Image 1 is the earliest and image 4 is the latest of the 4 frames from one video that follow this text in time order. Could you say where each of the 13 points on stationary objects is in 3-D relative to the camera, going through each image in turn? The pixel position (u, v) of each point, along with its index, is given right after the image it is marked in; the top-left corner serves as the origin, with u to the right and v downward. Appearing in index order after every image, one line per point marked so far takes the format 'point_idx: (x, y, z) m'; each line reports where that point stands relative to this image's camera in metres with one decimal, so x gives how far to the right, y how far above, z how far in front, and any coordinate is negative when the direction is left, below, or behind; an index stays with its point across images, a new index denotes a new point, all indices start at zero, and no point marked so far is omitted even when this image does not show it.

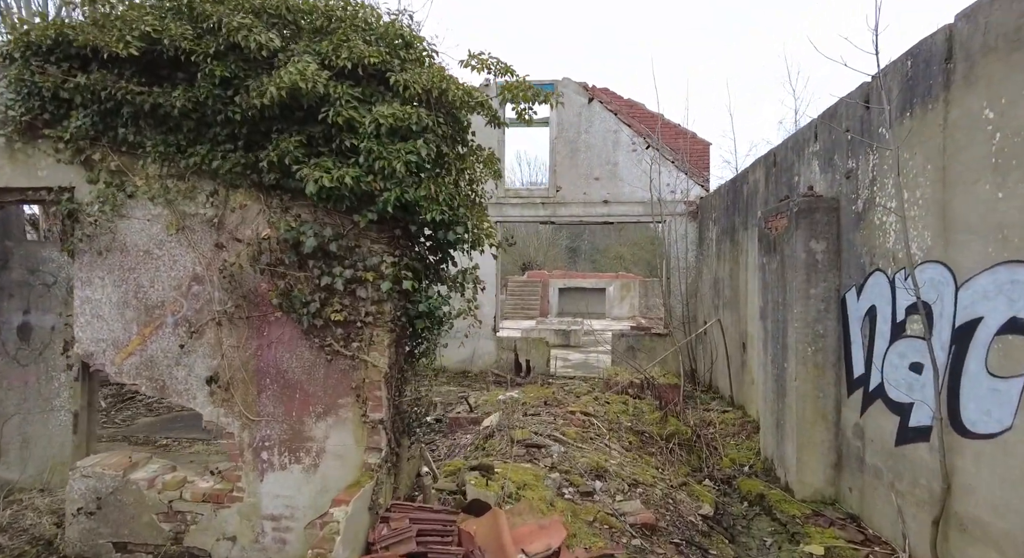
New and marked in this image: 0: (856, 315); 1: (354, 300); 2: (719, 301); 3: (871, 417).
0: (+2.7, -0.3, +4.5) m
1: (-0.9, -0.1, +3.4) m
2: (+3.3, -0.4, +9.3) m
3: (+2.6, -1.0, +4.2) m
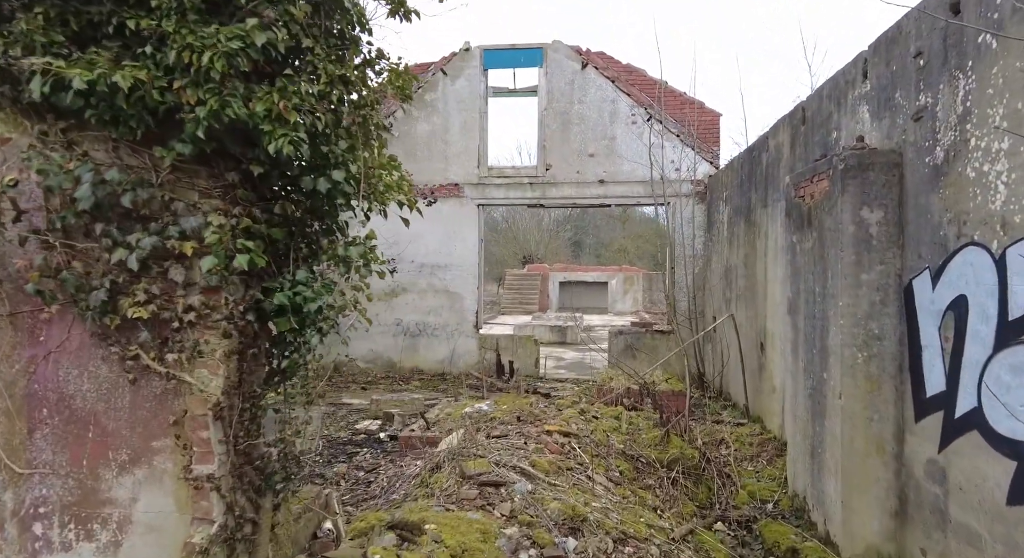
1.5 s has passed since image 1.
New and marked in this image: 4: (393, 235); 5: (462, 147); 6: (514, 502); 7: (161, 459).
0: (+2.3, -0.2, +3.2) m
1: (-1.3, 0.0, +2.2) m
2: (+3.0, -0.2, +8.0) m
3: (+2.3, -0.9, +3.0) m
4: (-2.1, +0.8, +10.4) m
5: (-0.9, +2.3, +10.2) m
6: (0.0, -1.4, +3.7) m
7: (-1.3, -0.7, +2.2) m
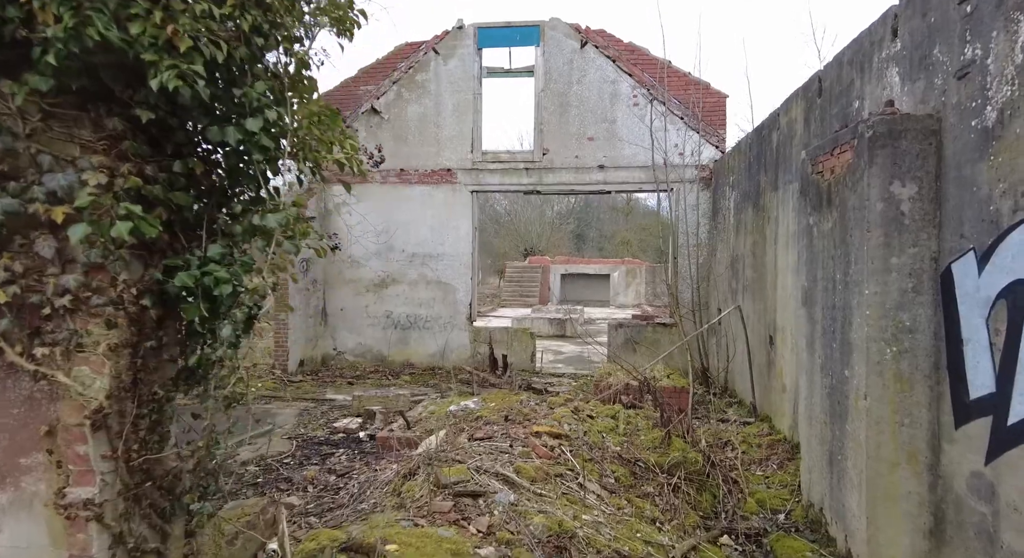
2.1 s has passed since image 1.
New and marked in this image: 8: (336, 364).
0: (+2.2, -0.1, +2.8) m
1: (-1.4, +0.1, +1.7) m
2: (+2.9, -0.1, +7.5) m
3: (+2.2, -0.8, +2.5) m
4: (-2.2, +1.0, +9.9) m
5: (-1.0, +2.5, +9.8) m
6: (-0.1, -1.3, +3.3) m
7: (-1.5, -0.6, +1.8) m
8: (-3.1, -1.5, +10.0) m
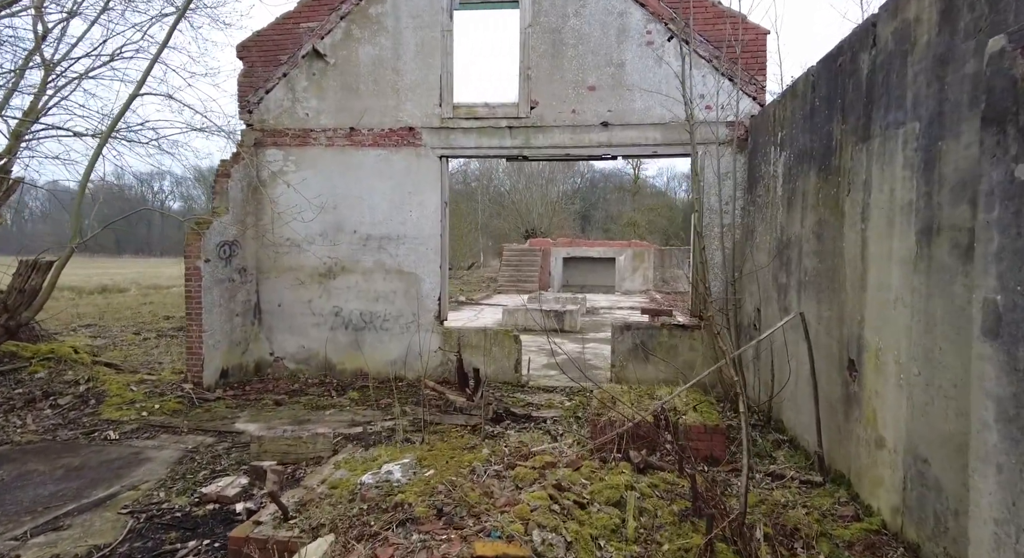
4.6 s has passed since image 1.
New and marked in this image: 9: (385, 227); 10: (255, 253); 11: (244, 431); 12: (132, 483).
0: (+1.9, -0.2, +0.7) m
1: (-1.8, -0.1, -0.3) m
2: (+2.6, 0.0, +5.5) m
3: (+1.8, -0.9, +0.5) m
4: (-2.5, +1.1, +7.9) m
5: (-1.2, +2.7, +7.7) m
6: (-0.4, -1.4, +1.3) m
7: (-1.8, -0.7, -0.2) m
8: (-3.3, -1.3, +8.0) m
9: (-1.7, +0.7, +7.9) m
10: (-3.6, +0.4, +8.0) m
11: (-2.6, -1.5, +5.6) m
12: (-2.9, -1.5, +4.3) m
